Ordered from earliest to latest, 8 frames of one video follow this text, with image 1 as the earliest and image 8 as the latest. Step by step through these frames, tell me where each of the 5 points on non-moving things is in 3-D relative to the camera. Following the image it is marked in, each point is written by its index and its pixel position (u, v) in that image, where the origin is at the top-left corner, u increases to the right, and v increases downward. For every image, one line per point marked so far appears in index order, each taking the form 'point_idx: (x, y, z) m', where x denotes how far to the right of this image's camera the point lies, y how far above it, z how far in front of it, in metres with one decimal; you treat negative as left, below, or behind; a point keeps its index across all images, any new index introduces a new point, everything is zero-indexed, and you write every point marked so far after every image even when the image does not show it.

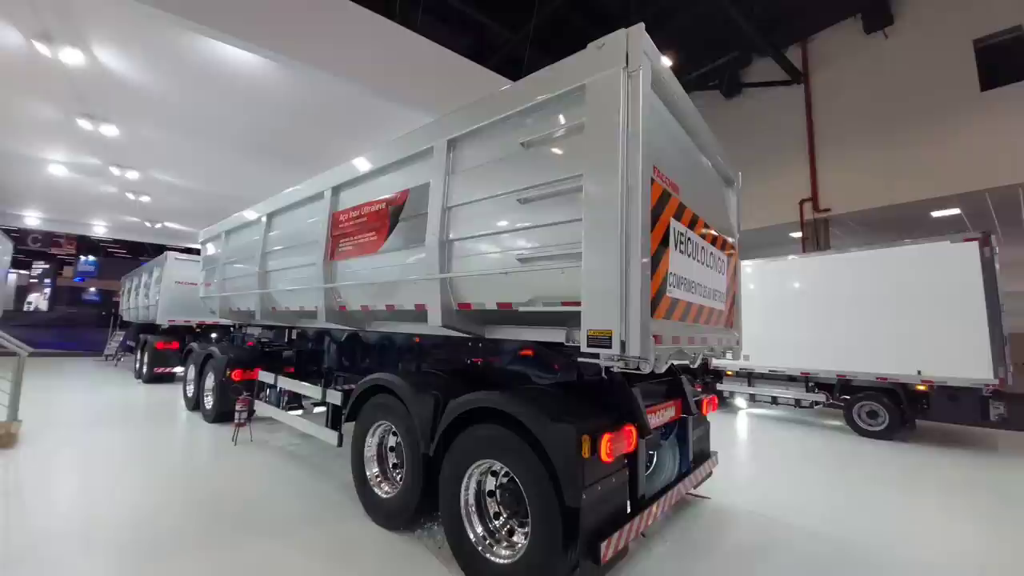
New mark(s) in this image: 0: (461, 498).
0: (-0.3, -1.2, +2.3) m
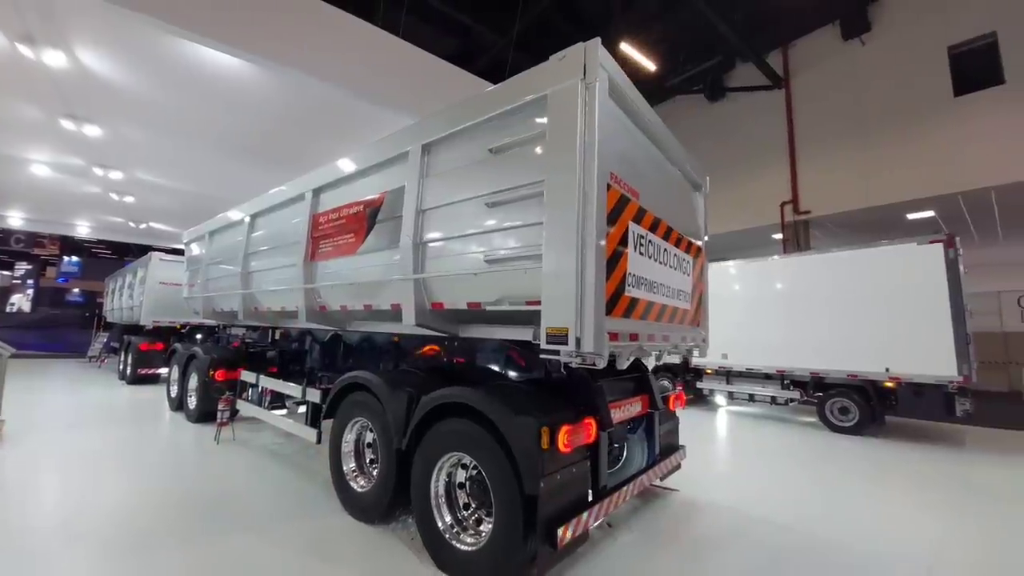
0: (-0.5, -1.2, +2.4) m
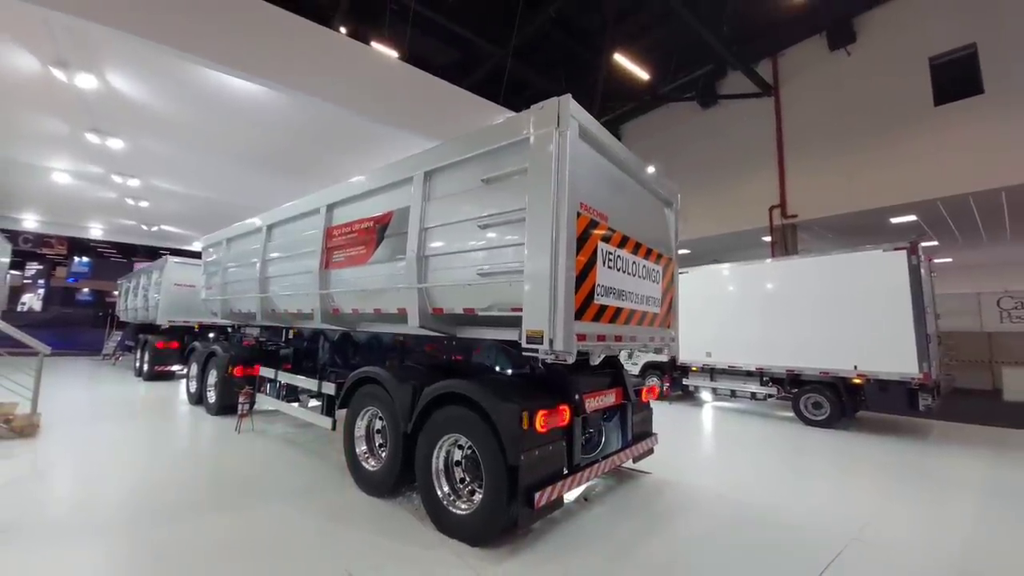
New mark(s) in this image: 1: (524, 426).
0: (-0.6, -1.2, +2.9) m
1: (+0.1, -0.8, +2.5) m
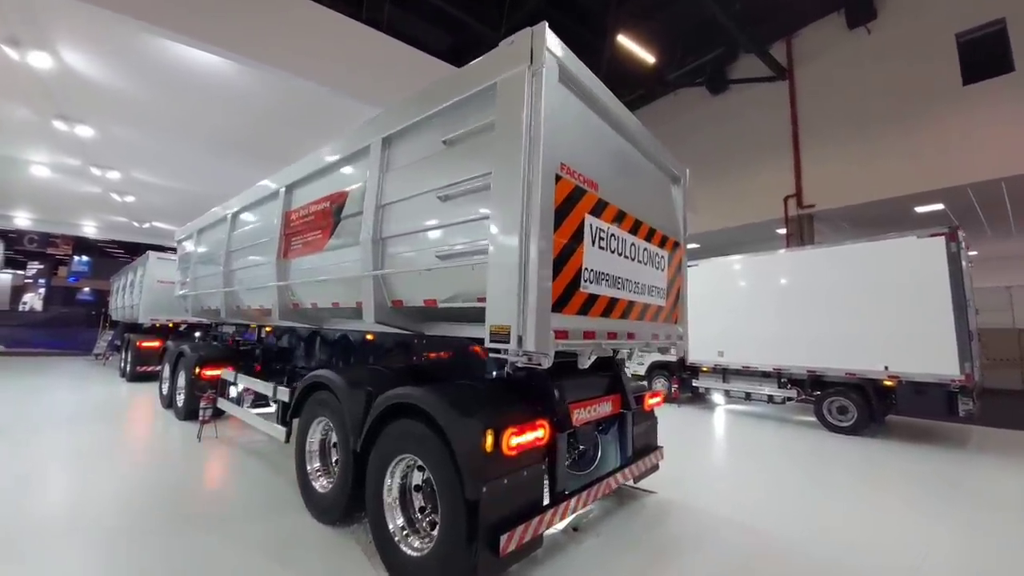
0: (-0.7, -1.2, +2.3) m
1: (-0.1, -0.7, +1.9) m
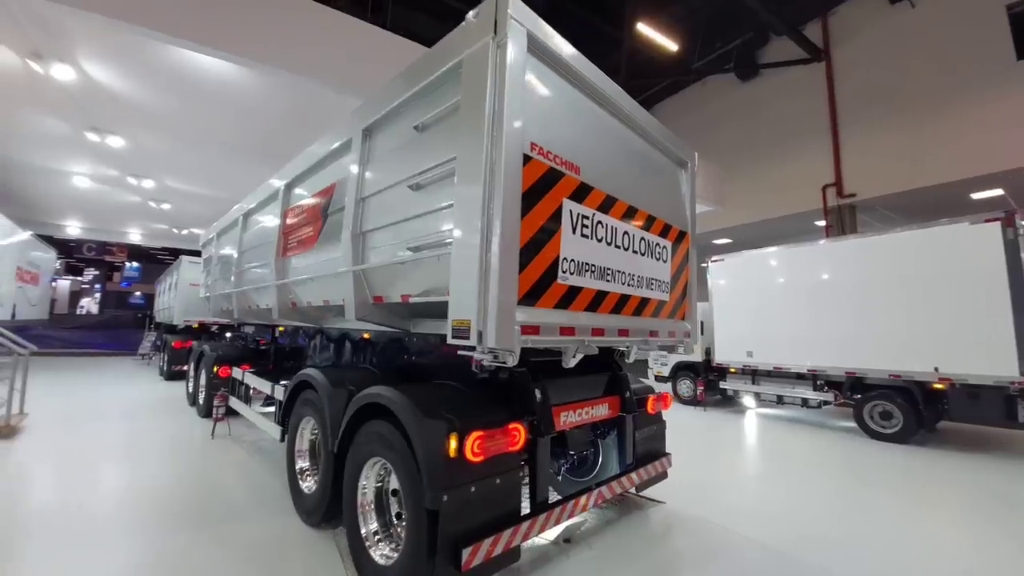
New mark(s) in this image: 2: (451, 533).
0: (-0.8, -1.1, +2.2) m
1: (-0.3, -0.7, +1.8) m
2: (-0.3, -1.0, +1.7) m
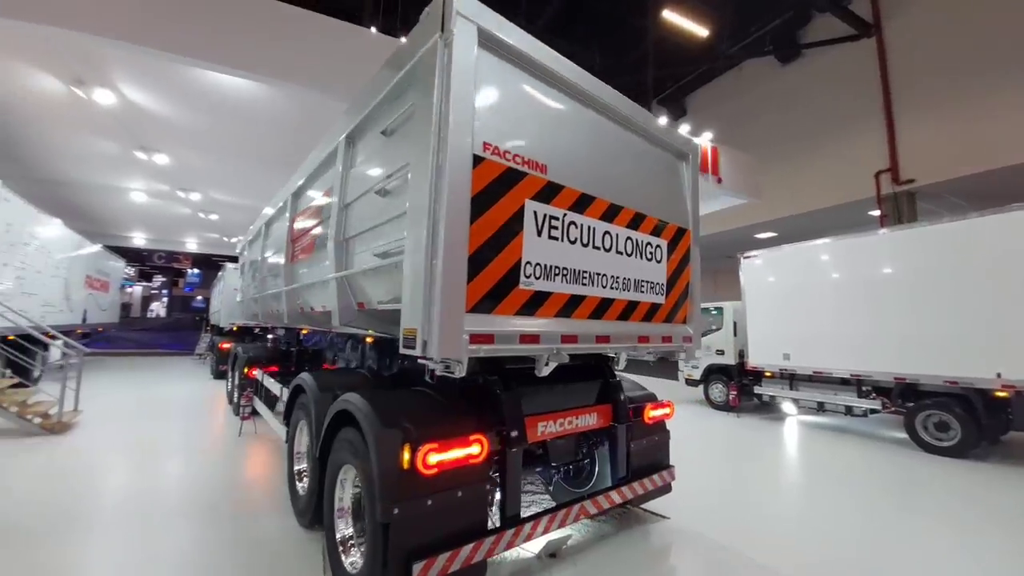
0: (-1.0, -1.2, +2.3) m
1: (-0.4, -0.7, +1.7) m
2: (-0.4, -1.1, +1.7) m
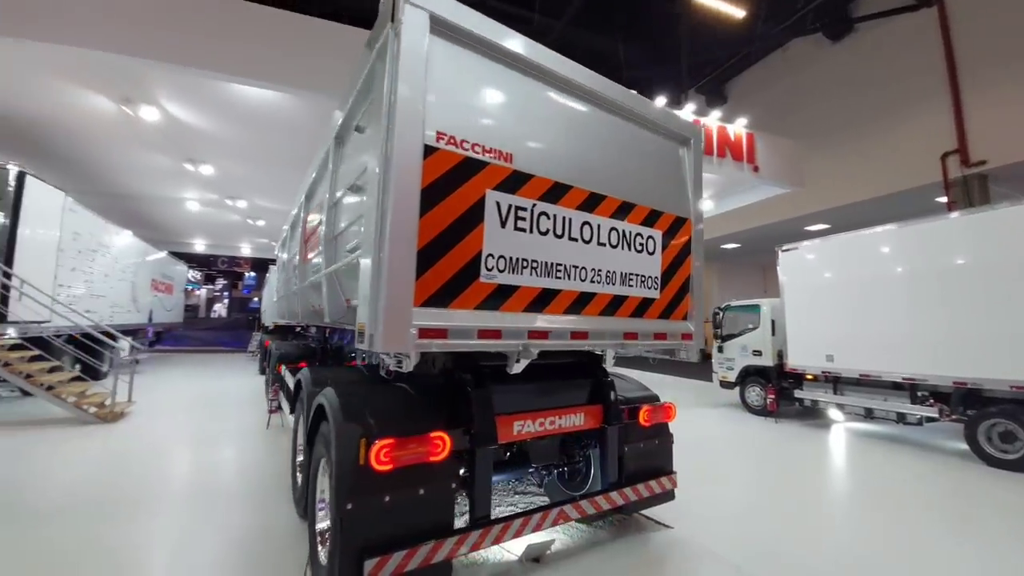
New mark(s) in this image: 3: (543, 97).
0: (-1.1, -1.1, +2.3) m
1: (-0.6, -0.7, +1.7) m
2: (-0.6, -1.0, +1.7) m
3: (+0.2, +1.0, +2.2) m
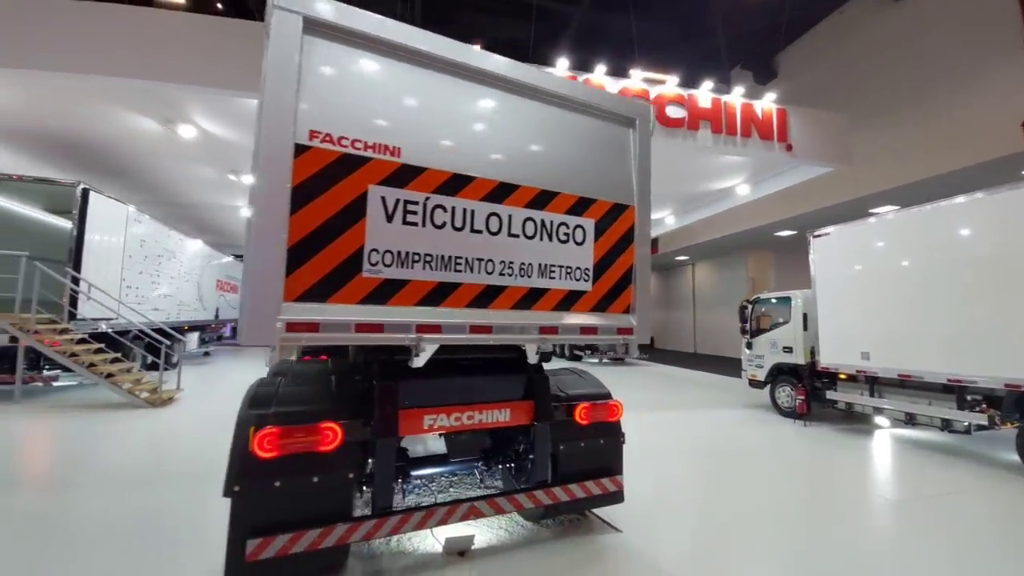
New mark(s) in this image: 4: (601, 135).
0: (-1.5, -1.1, +2.5) m
1: (-1.1, -0.7, +1.8) m
2: (-1.1, -1.0, +1.8) m
3: (-0.3, +1.0, +2.1) m
4: (+0.5, +0.9, +2.5) m
